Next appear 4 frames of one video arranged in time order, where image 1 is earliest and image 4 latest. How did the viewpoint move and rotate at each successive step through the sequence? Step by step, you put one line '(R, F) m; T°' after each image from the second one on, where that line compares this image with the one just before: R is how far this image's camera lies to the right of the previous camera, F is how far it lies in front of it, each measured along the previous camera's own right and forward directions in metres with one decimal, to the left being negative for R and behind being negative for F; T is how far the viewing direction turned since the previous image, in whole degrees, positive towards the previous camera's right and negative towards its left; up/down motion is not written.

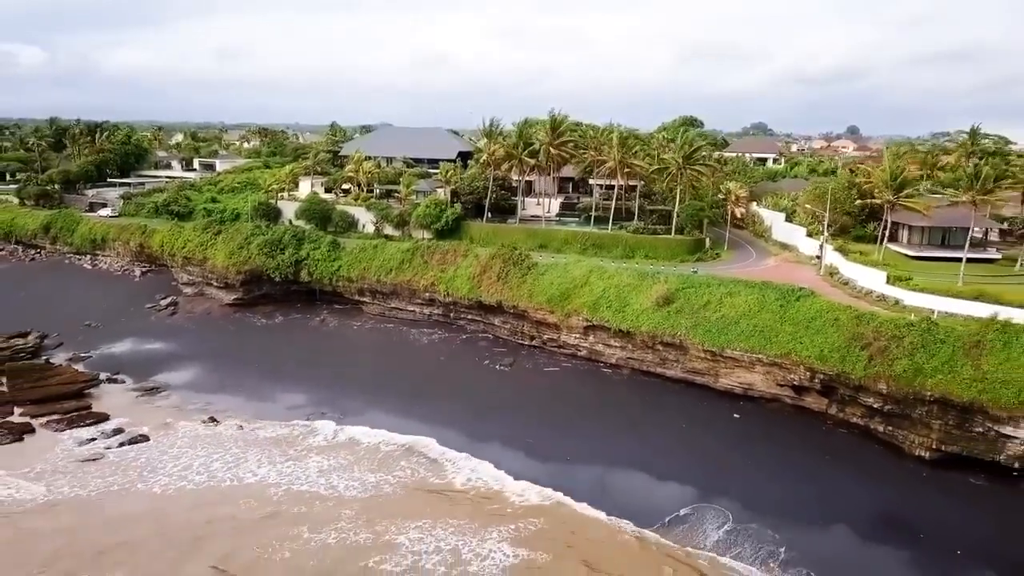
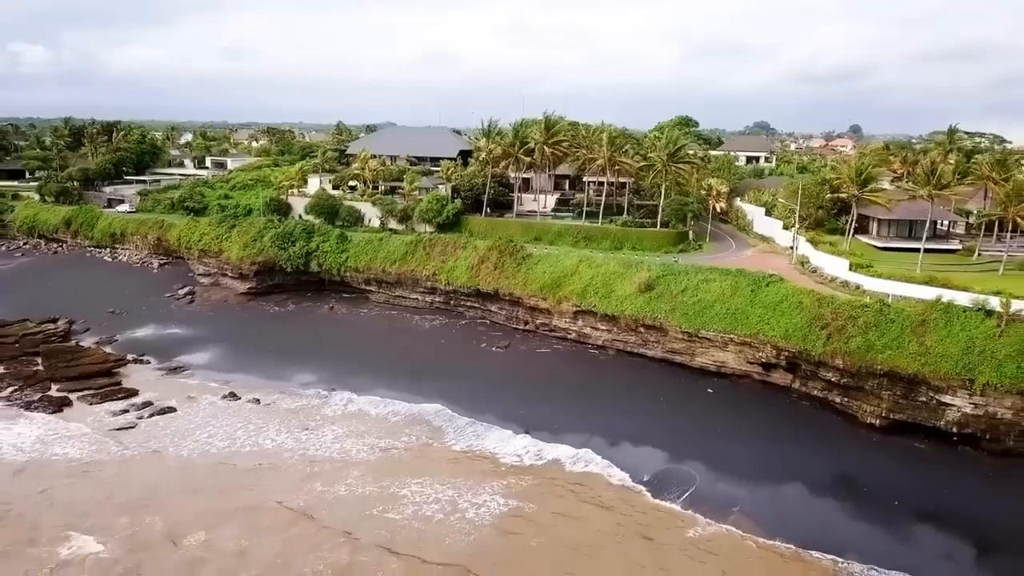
(+0.5, -2.7) m; 0°
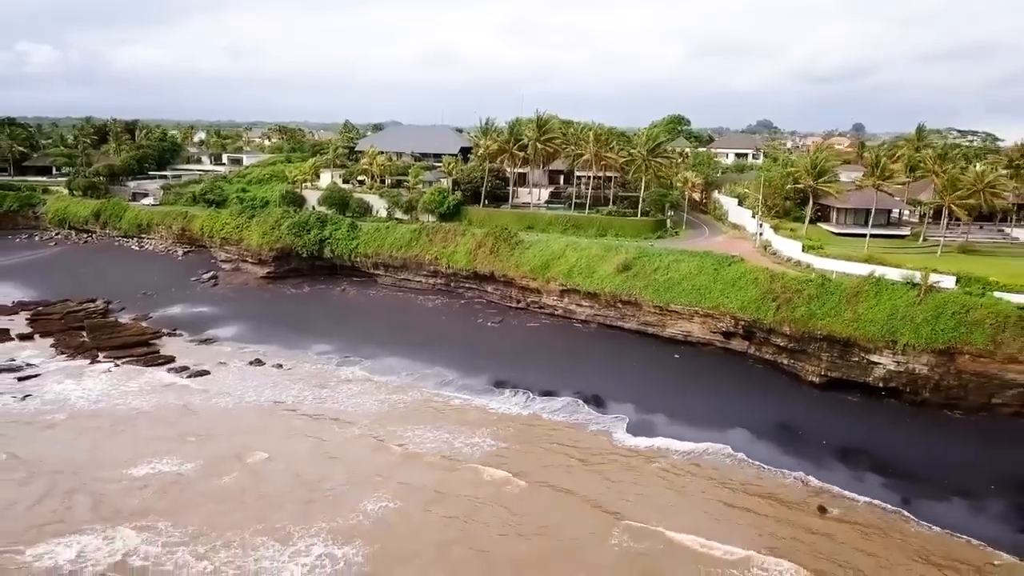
(+0.7, -4.2) m; 0°
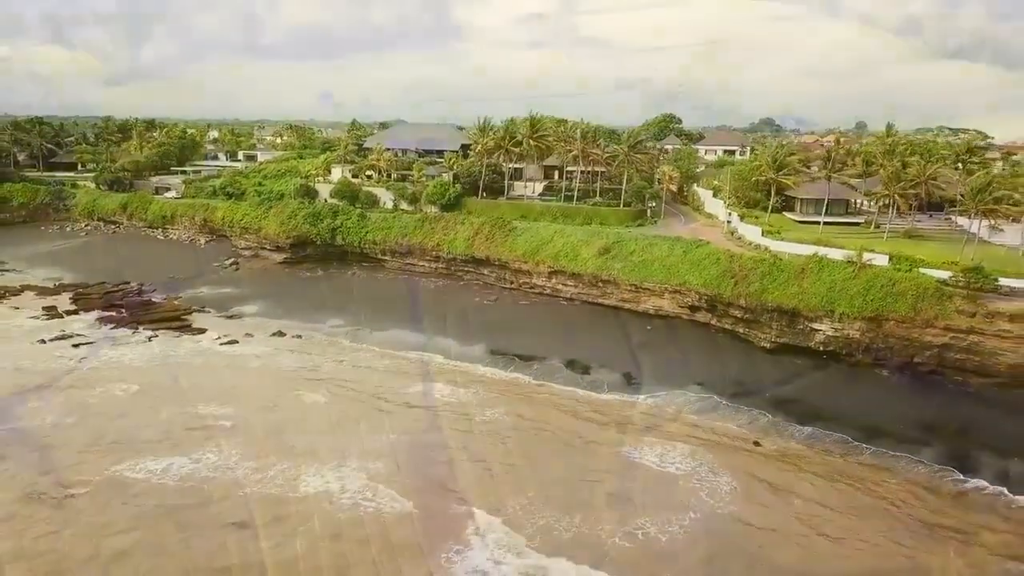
(+0.7, -4.6) m; 0°
